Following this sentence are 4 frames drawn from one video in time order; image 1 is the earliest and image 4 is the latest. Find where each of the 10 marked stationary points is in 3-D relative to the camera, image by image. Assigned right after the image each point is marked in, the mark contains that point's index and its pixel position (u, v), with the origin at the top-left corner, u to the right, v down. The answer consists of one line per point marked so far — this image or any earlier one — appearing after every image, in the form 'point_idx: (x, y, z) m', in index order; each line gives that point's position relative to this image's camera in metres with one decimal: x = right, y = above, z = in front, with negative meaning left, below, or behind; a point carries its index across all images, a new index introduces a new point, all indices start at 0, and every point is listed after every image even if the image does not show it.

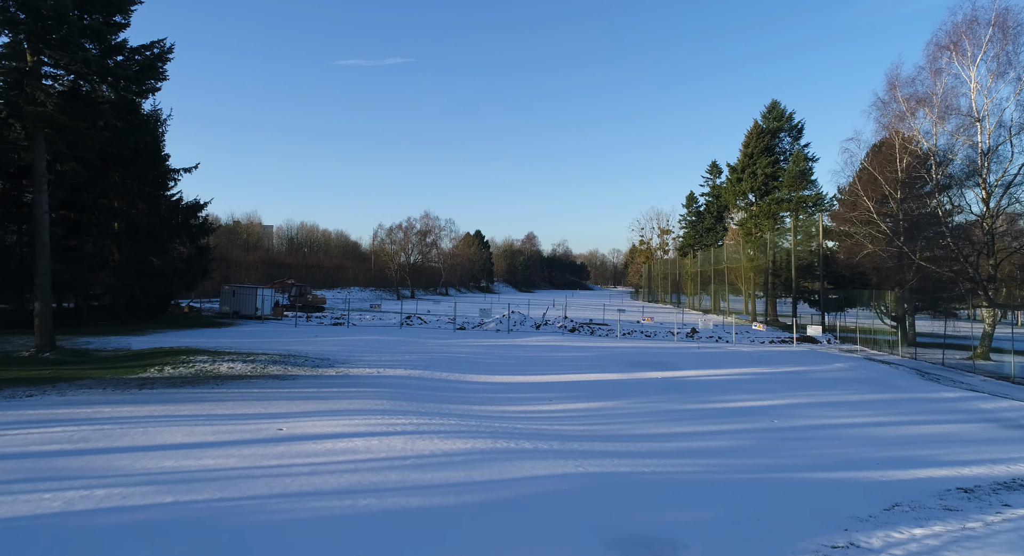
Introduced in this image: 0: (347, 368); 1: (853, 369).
0: (-3.9, -2.1, +15.6) m
1: (+9.3, -2.5, +17.9) m
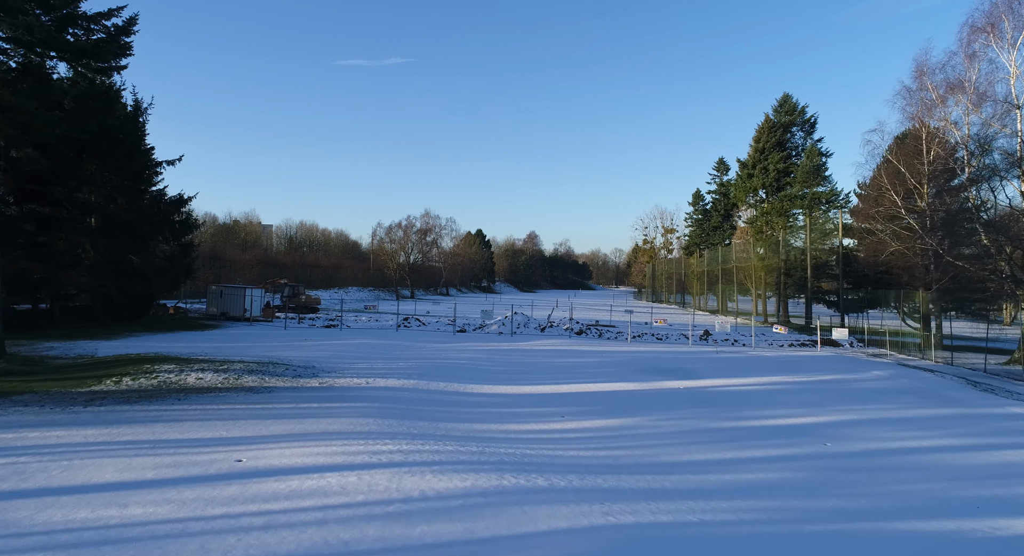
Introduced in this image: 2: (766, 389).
0: (-3.8, -2.1, +13.9) m
1: (+9.4, -2.5, +16.2) m
2: (+5.8, -2.5, +15.0) m
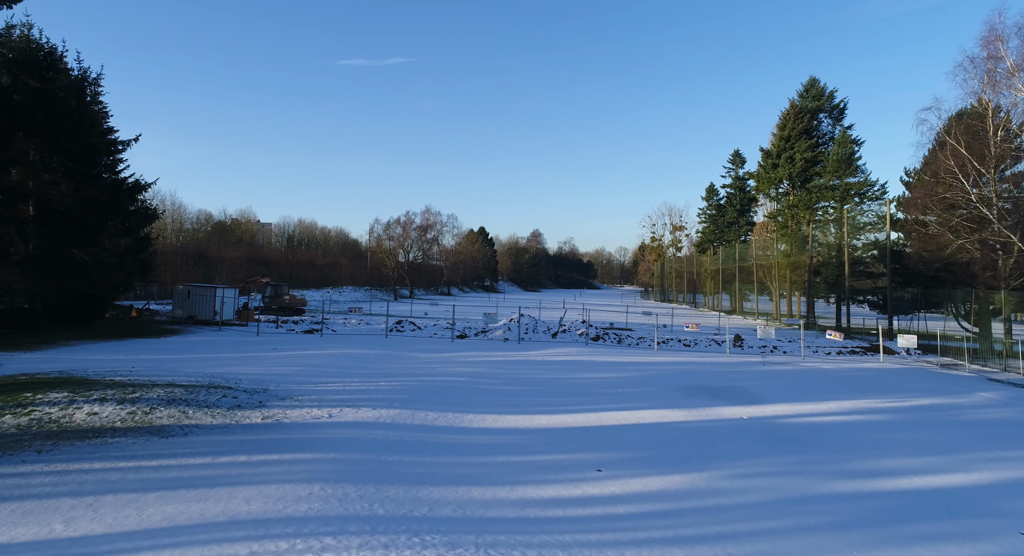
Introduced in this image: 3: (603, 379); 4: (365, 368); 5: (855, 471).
0: (-3.6, -2.1, +10.4) m
1: (+9.6, -2.4, +12.6) m
2: (+6.0, -2.4, +11.5) m
3: (+2.2, -2.4, +15.7) m
4: (-3.5, -2.1, +15.5) m
5: (+4.3, -2.4, +8.3) m
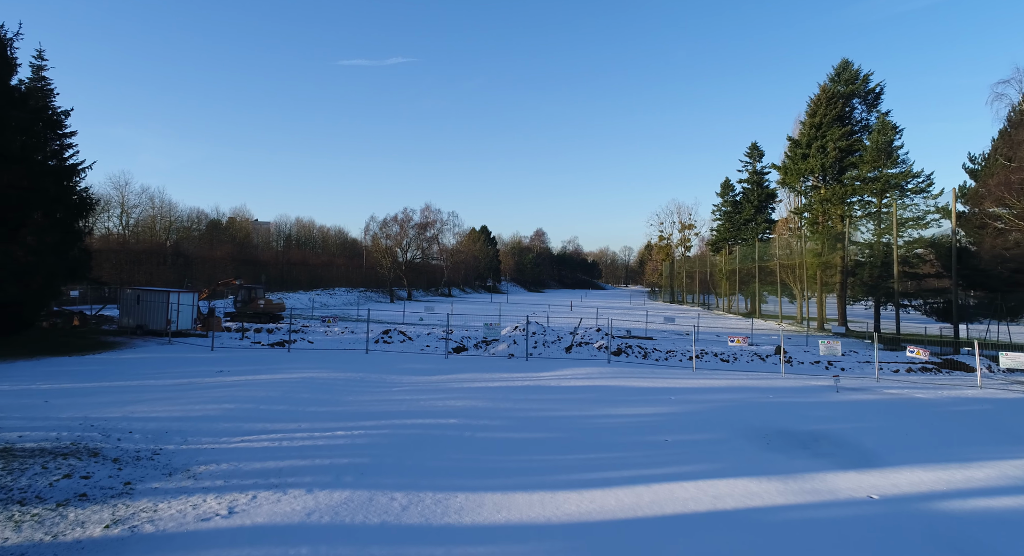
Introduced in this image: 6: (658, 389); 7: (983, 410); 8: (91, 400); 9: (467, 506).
0: (-3.4, -2.2, +6.5) m
1: (+9.8, -2.5, +8.7) m
2: (+6.1, -2.5, +7.5) m
3: (+2.3, -2.5, +11.8) m
4: (-3.3, -2.2, +11.6) m
5: (+4.5, -2.5, +4.4) m
6: (+3.2, -2.5, +14.7) m
7: (+9.0, -2.5, +12.7) m
8: (-6.9, -2.0, +10.9) m
9: (-0.5, -2.4, +7.1) m
